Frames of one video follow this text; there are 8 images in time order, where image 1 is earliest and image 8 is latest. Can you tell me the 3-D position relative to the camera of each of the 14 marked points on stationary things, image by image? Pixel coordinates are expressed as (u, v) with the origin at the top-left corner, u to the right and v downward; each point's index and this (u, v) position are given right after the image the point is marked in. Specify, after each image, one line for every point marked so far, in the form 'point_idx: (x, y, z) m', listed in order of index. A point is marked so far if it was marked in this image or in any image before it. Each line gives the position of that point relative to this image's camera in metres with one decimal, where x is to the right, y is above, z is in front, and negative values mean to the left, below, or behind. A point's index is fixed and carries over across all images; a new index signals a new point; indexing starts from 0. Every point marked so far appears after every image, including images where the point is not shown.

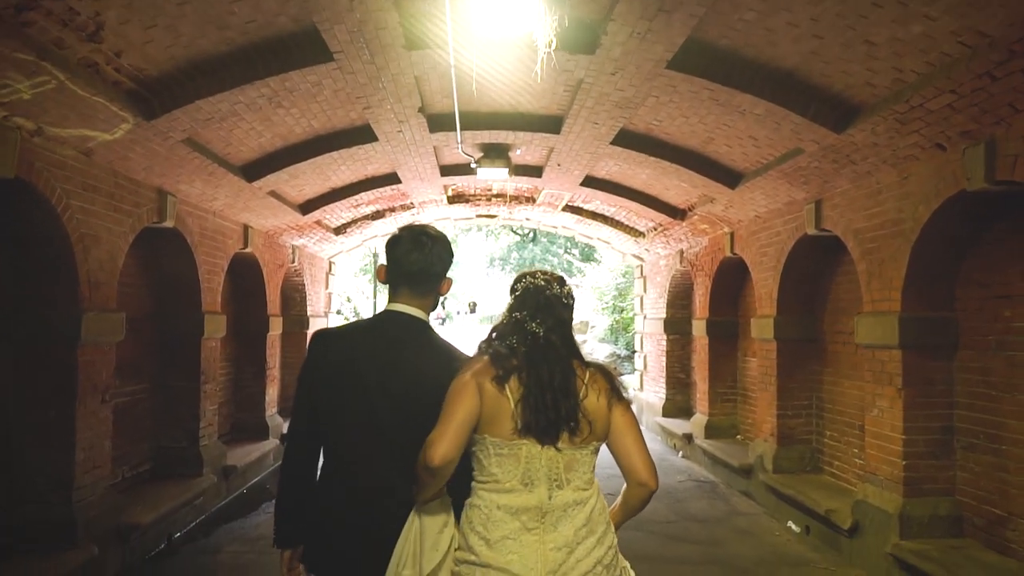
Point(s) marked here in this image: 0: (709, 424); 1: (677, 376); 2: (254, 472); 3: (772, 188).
0: (+2.2, -1.5, +8.8) m
1: (+2.3, -1.2, +10.8) m
2: (-2.6, -1.8, +7.8) m
3: (+2.1, +0.8, +6.4) m
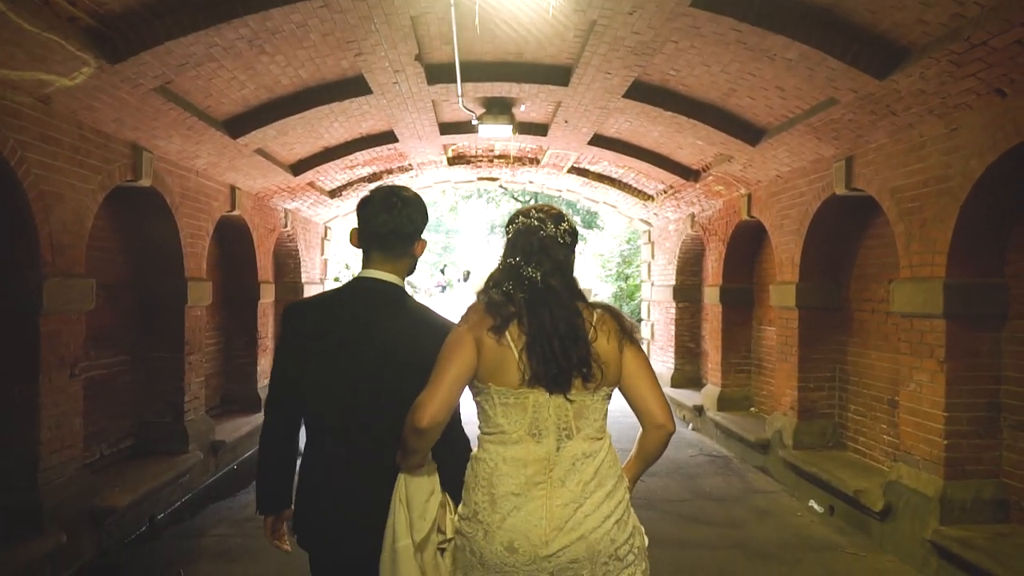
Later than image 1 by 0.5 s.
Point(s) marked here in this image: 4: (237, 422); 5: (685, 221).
0: (+2.2, -1.2, +8.4) m
1: (+2.3, -0.8, +10.4) m
2: (-2.5, -1.5, +7.4) m
3: (+2.1, +1.1, +5.9) m
4: (-2.7, -1.3, +7.5) m
5: (+2.2, +0.8, +9.9) m
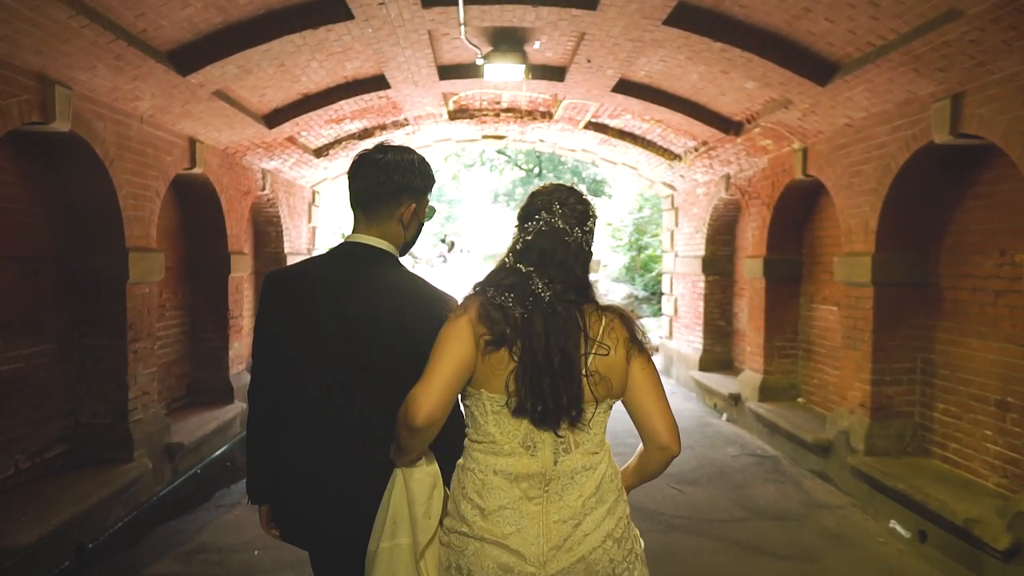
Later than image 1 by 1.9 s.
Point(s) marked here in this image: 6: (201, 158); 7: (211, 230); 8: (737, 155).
0: (+2.3, -0.9, +7.3) m
1: (+2.4, -0.4, +9.3) m
2: (-2.4, -1.3, +6.4) m
3: (+2.2, +1.2, +4.7) m
4: (-2.6, -1.1, +6.5) m
5: (+2.3, +1.2, +8.7) m
6: (-2.5, +1.0, +6.2) m
7: (-2.6, +0.5, +6.9) m
8: (+2.2, +1.3, +7.7) m
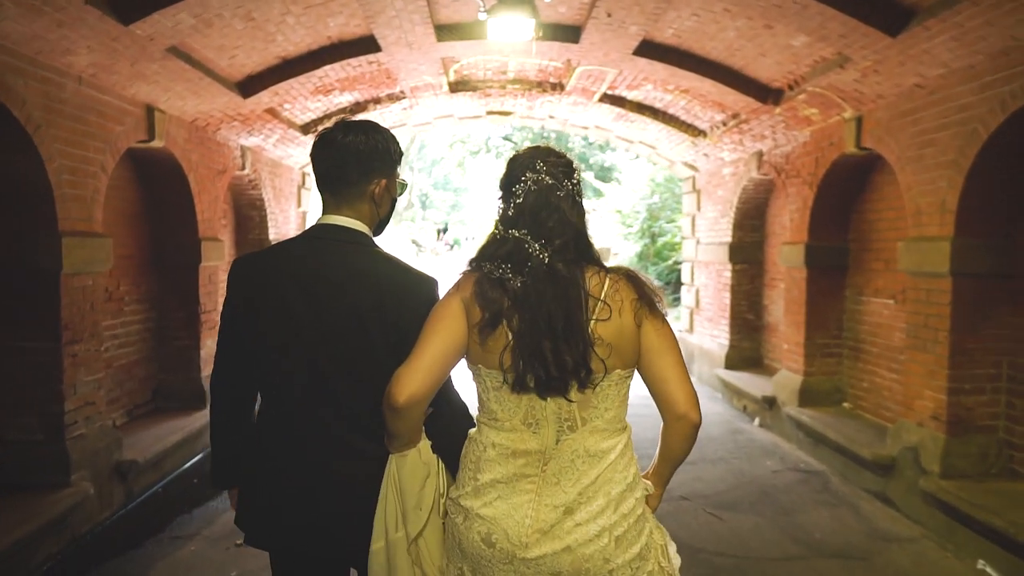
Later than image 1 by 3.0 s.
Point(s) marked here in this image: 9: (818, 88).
0: (+2.4, -0.8, +6.5) m
1: (+2.5, -0.3, +8.5) m
2: (-2.4, -1.2, +5.6) m
3: (+2.3, +1.3, +3.9) m
4: (-2.5, -1.0, +5.7) m
5: (+2.3, +1.3, +7.8) m
6: (-2.4, +1.1, +5.4) m
7: (-2.6, +0.6, +6.1) m
8: (+2.3, +1.4, +6.8) m
9: (+2.2, +1.4, +5.6) m
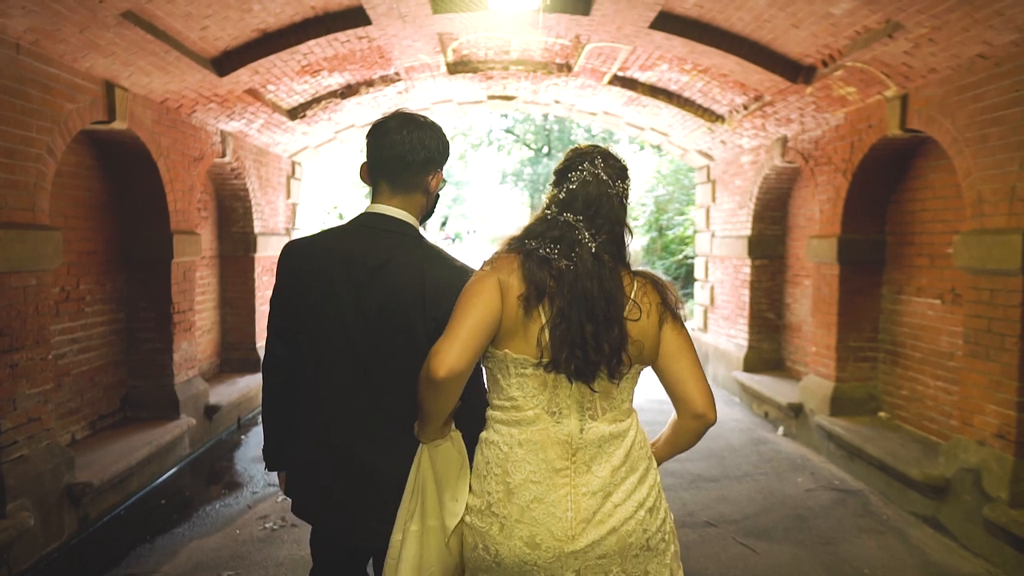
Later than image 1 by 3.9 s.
0: (+2.4, -0.8, +5.9) m
1: (+2.5, -0.3, +7.9) m
2: (-2.4, -1.2, +5.0) m
3: (+2.3, +1.3, +3.3) m
4: (-2.5, -1.0, +5.1) m
5: (+2.4, +1.3, +7.3) m
6: (-2.4, +1.1, +4.8) m
7: (-2.6, +0.6, +5.5) m
8: (+2.3, +1.4, +6.2) m
9: (+2.2, +1.4, +5.0) m
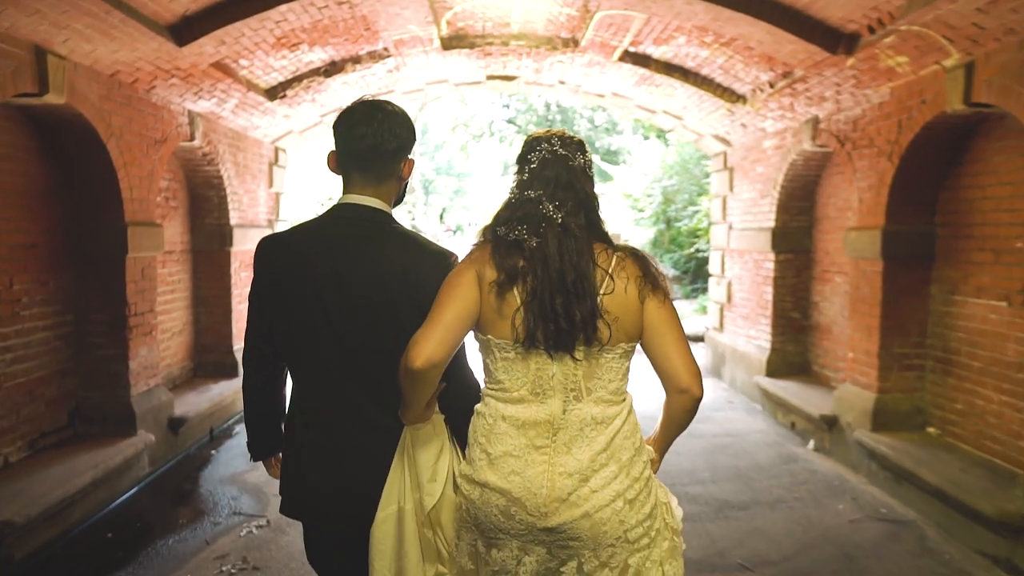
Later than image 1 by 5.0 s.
0: (+2.4, -0.8, +5.2) m
1: (+2.5, -0.2, +7.2) m
2: (-2.4, -1.2, +4.4) m
3: (+2.3, +1.3, +2.6) m
4: (-2.5, -1.0, +4.5) m
5: (+2.4, +1.3, +6.6) m
6: (-2.4, +1.1, +4.2) m
7: (-2.6, +0.6, +4.9) m
8: (+2.3, +1.4, +5.5) m
9: (+2.2, +1.4, +4.3) m
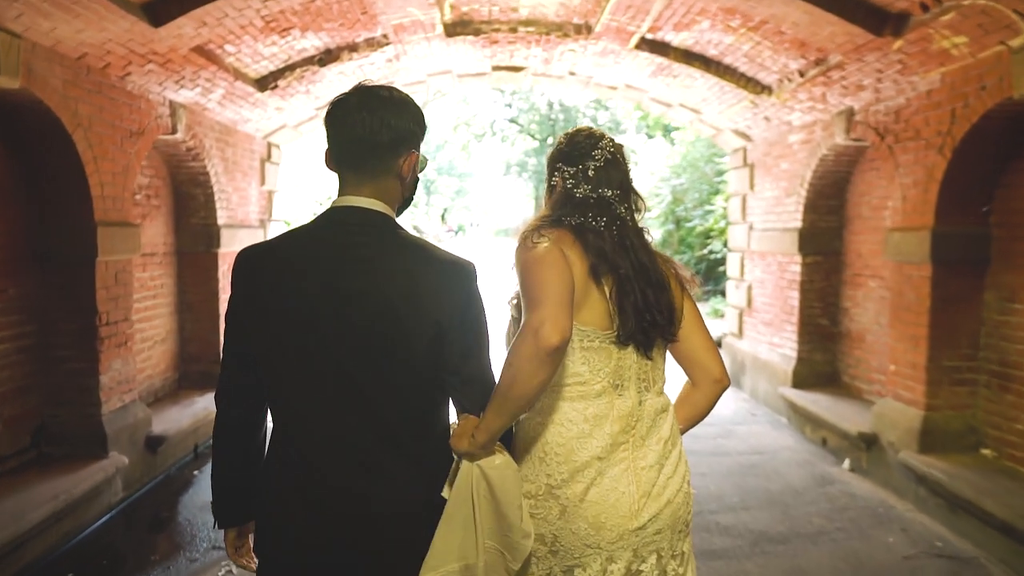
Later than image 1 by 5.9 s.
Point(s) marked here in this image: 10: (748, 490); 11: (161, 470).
0: (+2.5, -0.8, +4.7) m
1: (+2.6, -0.3, +6.7) m
2: (-2.3, -1.3, +3.9) m
3: (+2.3, +1.2, +2.1) m
4: (-2.4, -1.0, +4.0) m
5: (+2.4, +1.3, +6.1) m
6: (-2.3, +1.1, +3.7) m
7: (-2.5, +0.6, +4.4) m
8: (+2.3, +1.4, +5.0) m
9: (+2.2, +1.4, +3.8) m
10: (+1.5, -1.3, +5.0) m
11: (-2.3, -1.2, +5.3) m
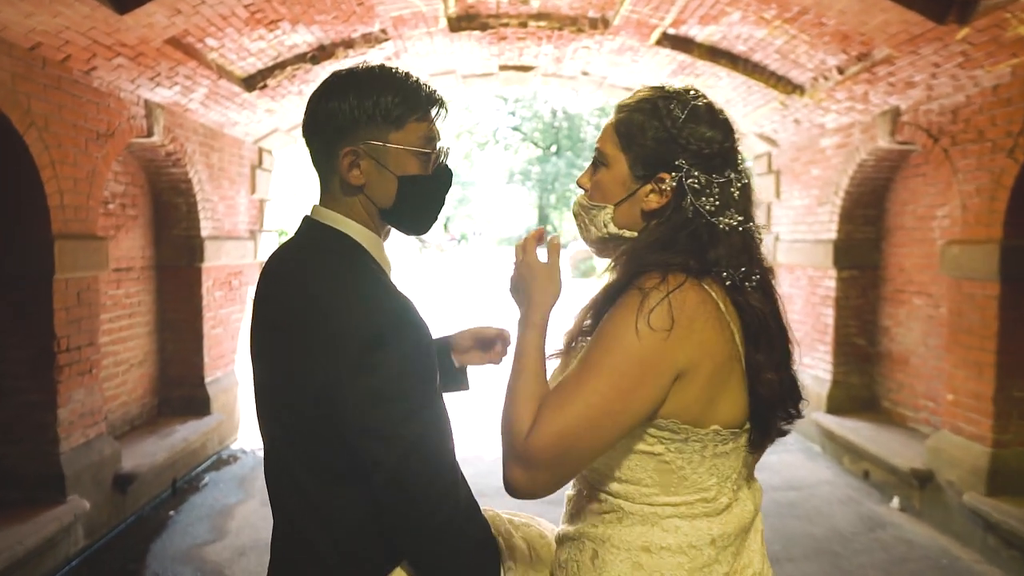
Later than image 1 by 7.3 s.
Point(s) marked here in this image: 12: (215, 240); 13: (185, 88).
0: (+2.6, -0.9, +4.2) m
1: (+2.7, -0.4, +6.2) m
2: (-2.2, -1.4, +3.3) m
3: (+2.4, +1.1, +1.6) m
4: (-2.3, -1.1, +3.4) m
5: (+2.5, +1.1, +5.5) m
6: (-2.3, +1.0, +3.2) m
7: (-2.4, +0.4, +3.8) m
8: (+2.4, +1.3, +4.5) m
9: (+2.3, +1.3, +3.2) m
10: (+1.6, -1.4, +4.5) m
11: (-2.3, -1.3, +4.7) m
12: (-2.3, +0.4, +6.2) m
13: (-2.2, +1.3, +5.2) m
